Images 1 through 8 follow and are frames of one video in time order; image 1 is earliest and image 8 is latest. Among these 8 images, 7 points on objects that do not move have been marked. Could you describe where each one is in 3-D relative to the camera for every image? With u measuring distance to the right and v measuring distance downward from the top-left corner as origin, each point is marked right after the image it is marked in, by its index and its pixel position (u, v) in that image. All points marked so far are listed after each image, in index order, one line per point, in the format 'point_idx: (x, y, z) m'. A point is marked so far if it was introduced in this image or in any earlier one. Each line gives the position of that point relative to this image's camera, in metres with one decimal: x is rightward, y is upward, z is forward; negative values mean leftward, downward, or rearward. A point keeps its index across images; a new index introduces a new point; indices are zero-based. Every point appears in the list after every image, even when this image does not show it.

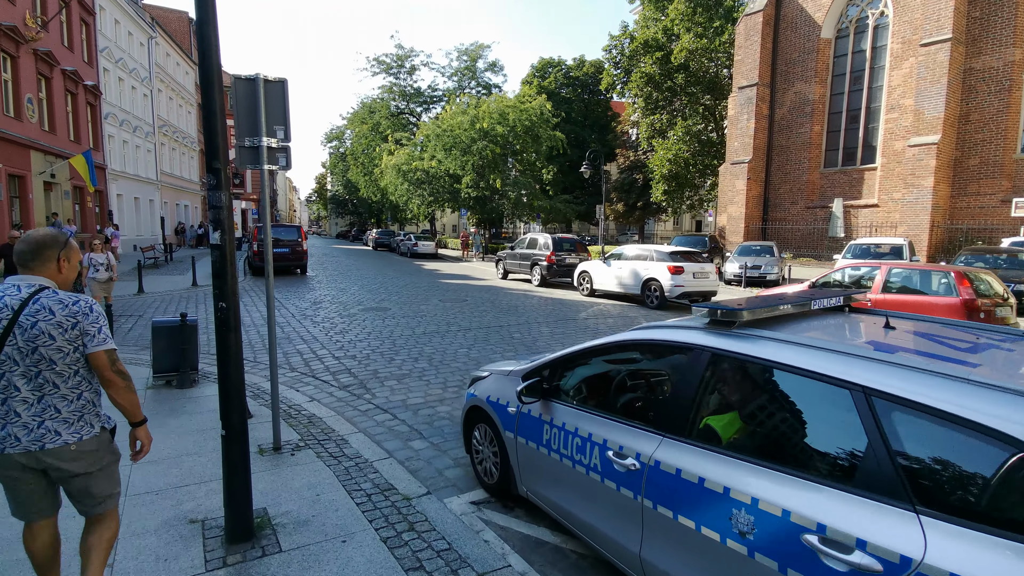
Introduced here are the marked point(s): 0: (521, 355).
0: (+0.2, -1.0, +7.3) m
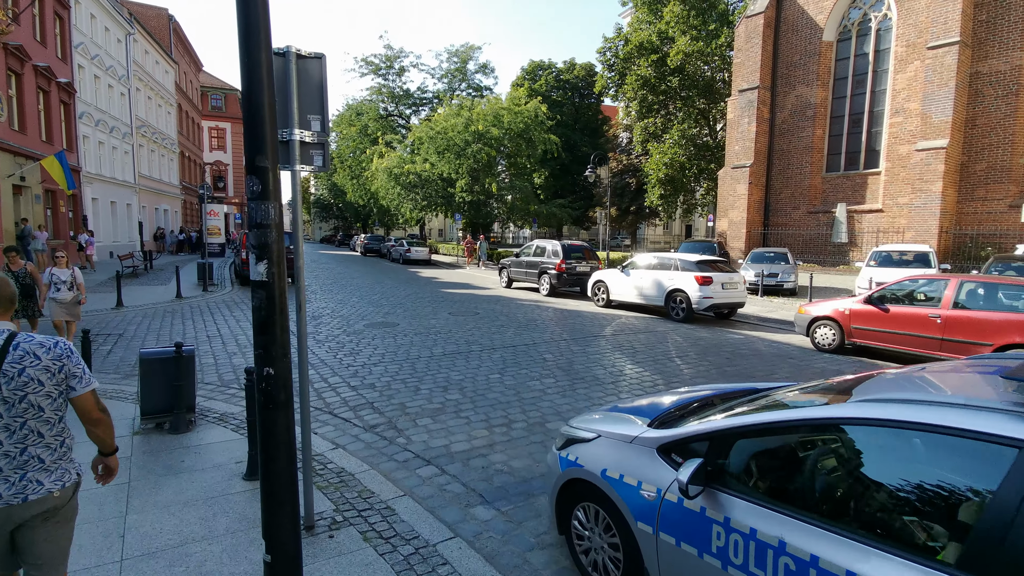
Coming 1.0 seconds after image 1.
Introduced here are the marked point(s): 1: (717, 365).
0: (+0.7, -1.2, +6.5) m
1: (+2.9, -1.1, +7.5) m
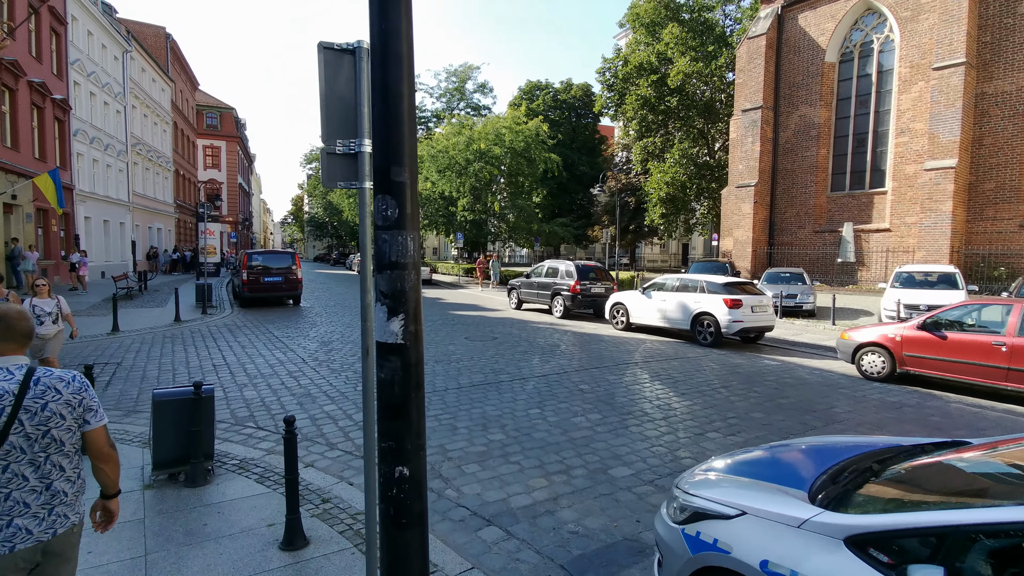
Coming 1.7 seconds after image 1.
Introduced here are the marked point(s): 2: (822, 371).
0: (+1.2, -1.5, +5.9) m
1: (+3.4, -1.4, +7.0) m
2: (+5.1, -1.4, +8.7) m
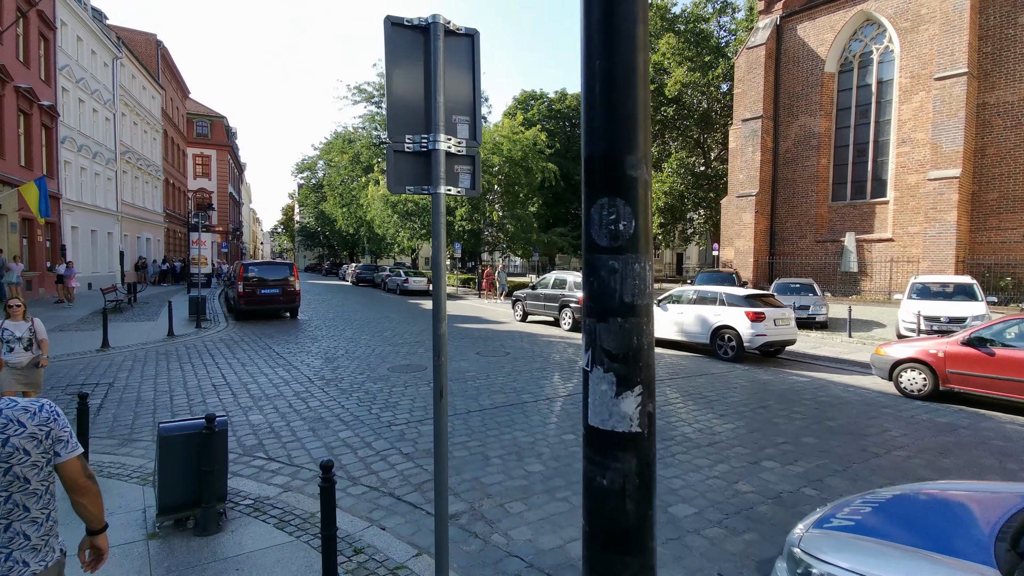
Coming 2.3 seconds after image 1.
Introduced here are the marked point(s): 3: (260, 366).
0: (+1.5, -1.7, +5.5) m
1: (+3.7, -1.6, +6.6) m
2: (+5.4, -1.6, +8.3) m
3: (-4.6, -1.4, +9.6) m
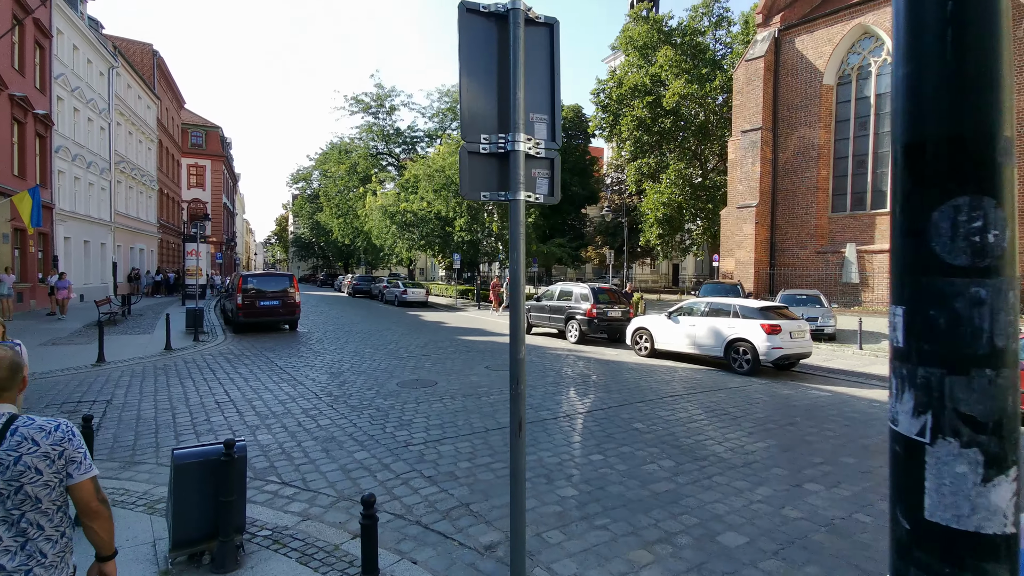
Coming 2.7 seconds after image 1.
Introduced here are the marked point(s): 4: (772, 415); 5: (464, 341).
0: (+1.8, -1.8, +5.2) m
1: (+4.0, -1.8, +6.3) m
2: (+5.7, -1.8, +8.1) m
3: (-4.4, -1.7, +9.3) m
4: (+3.5, -1.7, +7.2) m
5: (-1.3, -1.4, +14.3) m
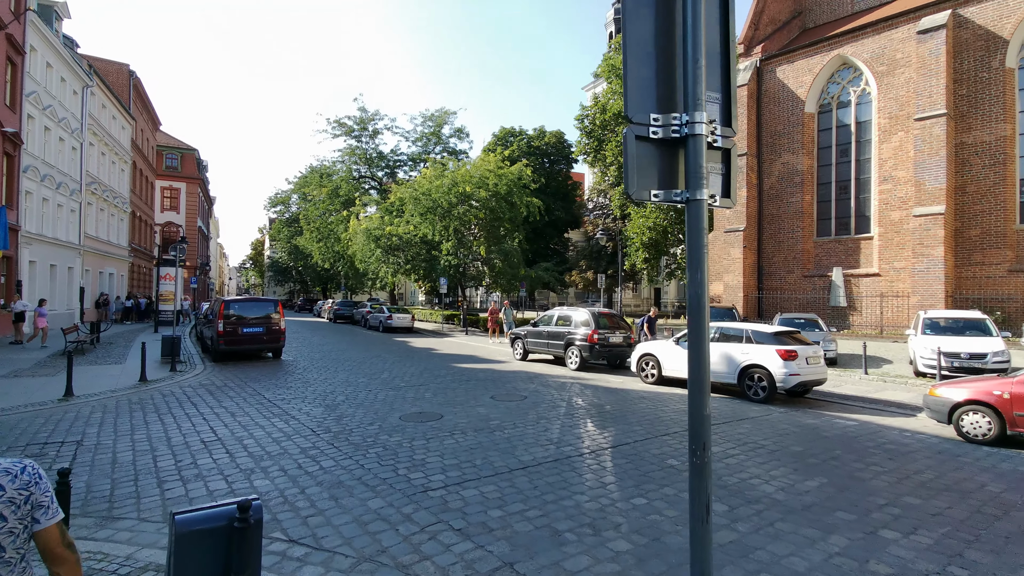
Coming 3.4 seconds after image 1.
0: (+2.1, -2.0, +4.7) m
1: (+4.3, -2.0, +5.9) m
2: (+5.9, -2.1, +7.7) m
3: (-4.2, -2.1, +8.5) m
4: (+3.8, -2.1, +6.8) m
5: (-1.3, -2.1, +13.7) m
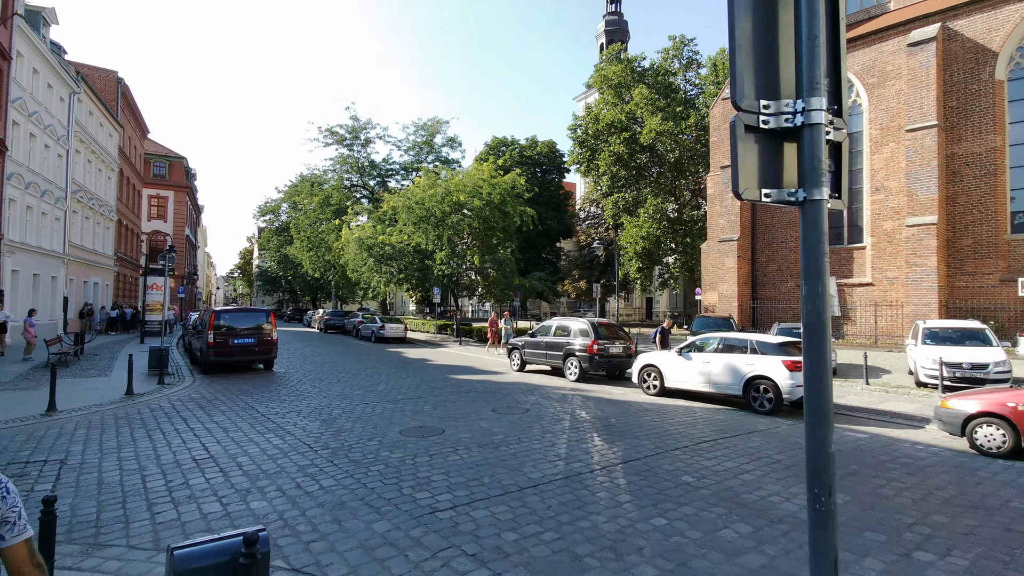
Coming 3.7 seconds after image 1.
0: (+2.3, -2.1, +4.5) m
1: (+4.4, -2.2, +5.8) m
2: (+6.0, -2.3, +7.6) m
3: (-4.1, -2.2, +8.2) m
4: (+3.9, -2.2, +6.6) m
5: (-1.4, -2.3, +13.4) m
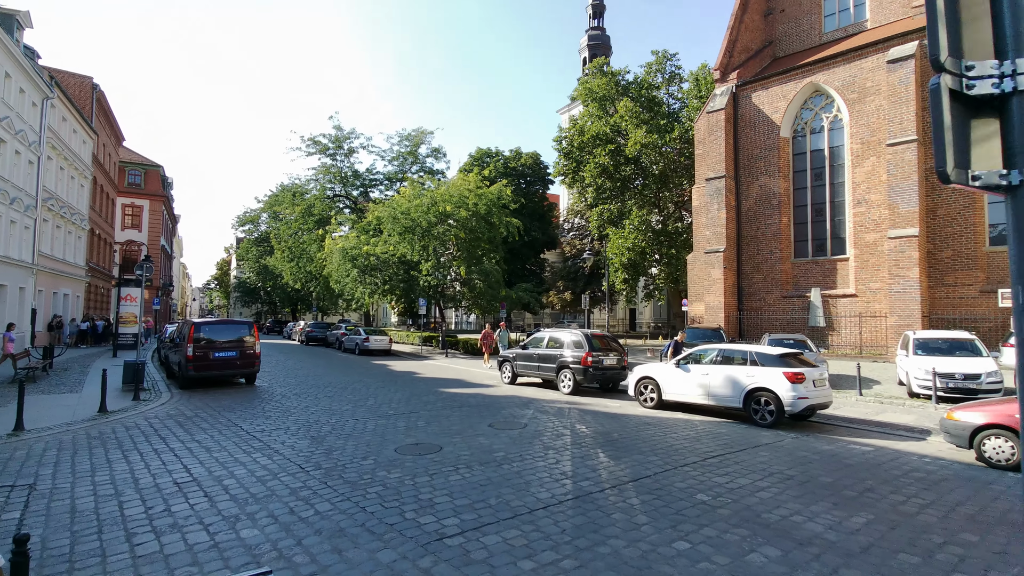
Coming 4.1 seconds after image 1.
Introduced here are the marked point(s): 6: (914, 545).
0: (+2.4, -2.2, +4.3) m
1: (+4.5, -2.3, +5.6) m
2: (+6.0, -2.4, +7.5) m
3: (-4.1, -2.4, +7.7) m
4: (+3.9, -2.3, +6.4) m
5: (-1.6, -2.6, +13.1) m
6: (+3.4, -2.2, +4.5) m
